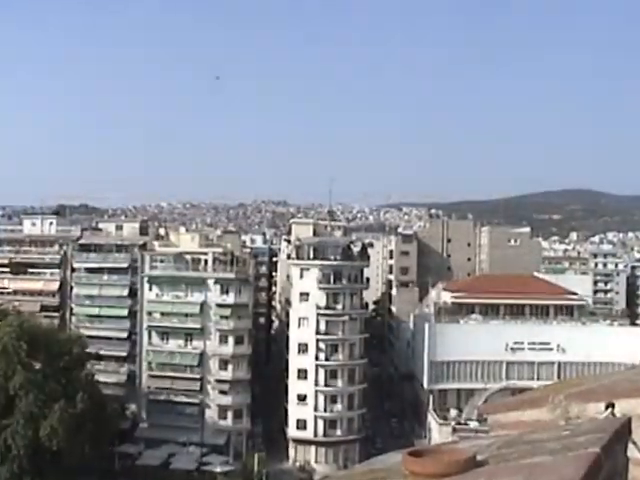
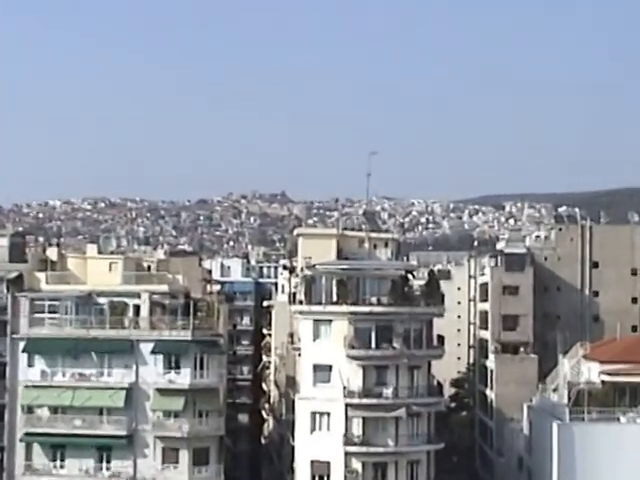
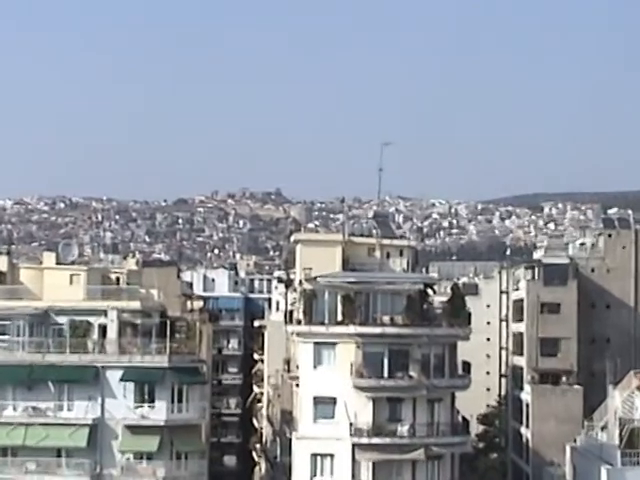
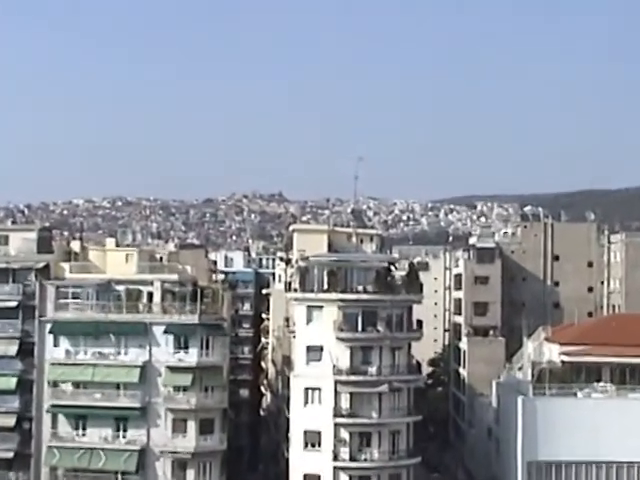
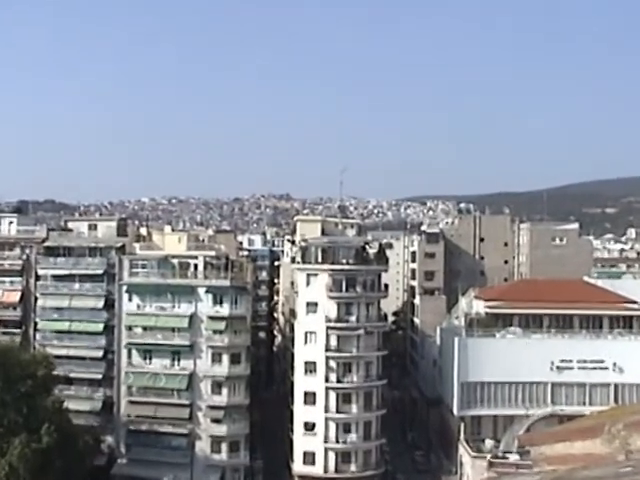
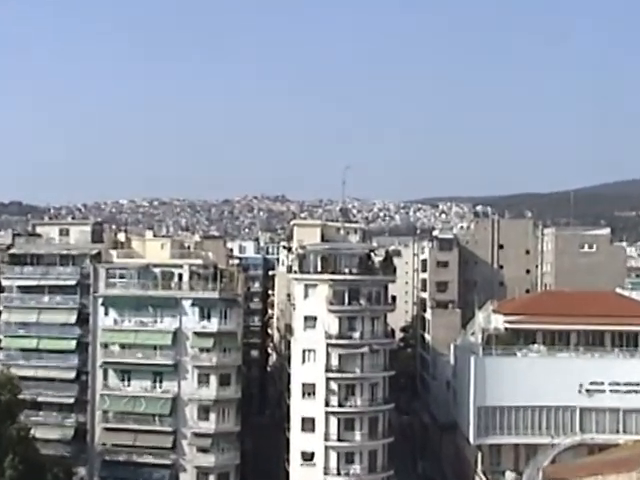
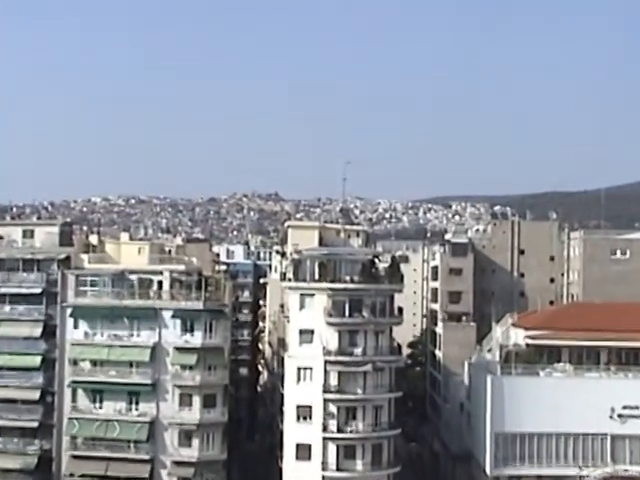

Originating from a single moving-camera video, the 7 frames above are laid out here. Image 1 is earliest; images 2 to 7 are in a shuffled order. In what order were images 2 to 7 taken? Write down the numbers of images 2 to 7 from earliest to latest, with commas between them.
5, 6, 7, 4, 2, 3
